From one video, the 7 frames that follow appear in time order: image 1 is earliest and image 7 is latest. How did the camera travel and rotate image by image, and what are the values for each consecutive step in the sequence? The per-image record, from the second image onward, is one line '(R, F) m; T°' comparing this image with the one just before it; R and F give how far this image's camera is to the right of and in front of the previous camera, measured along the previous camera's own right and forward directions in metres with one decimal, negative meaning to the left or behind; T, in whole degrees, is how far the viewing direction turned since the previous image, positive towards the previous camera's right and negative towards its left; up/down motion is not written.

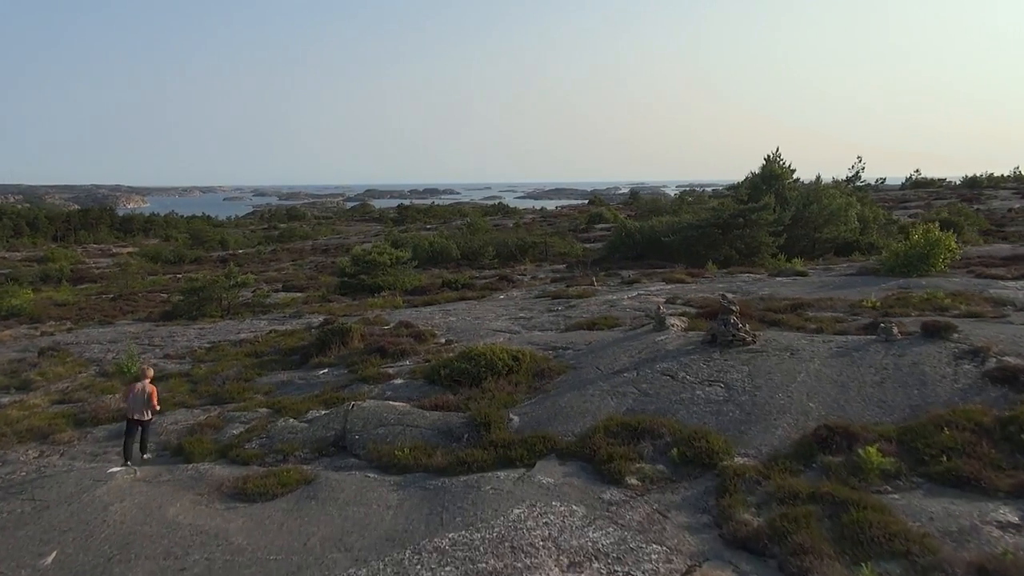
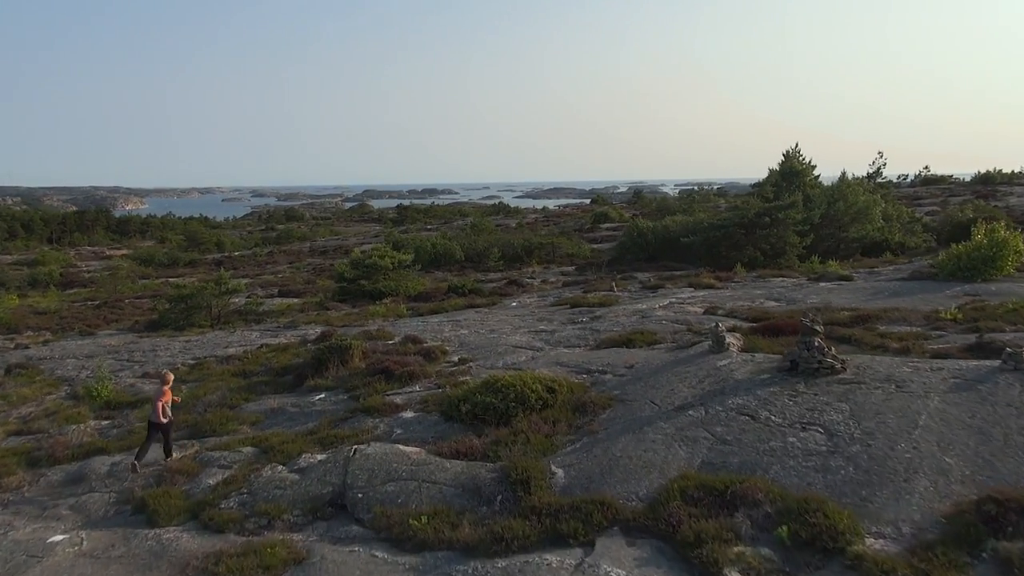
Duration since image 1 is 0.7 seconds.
(-0.4, +2.0) m; 0°
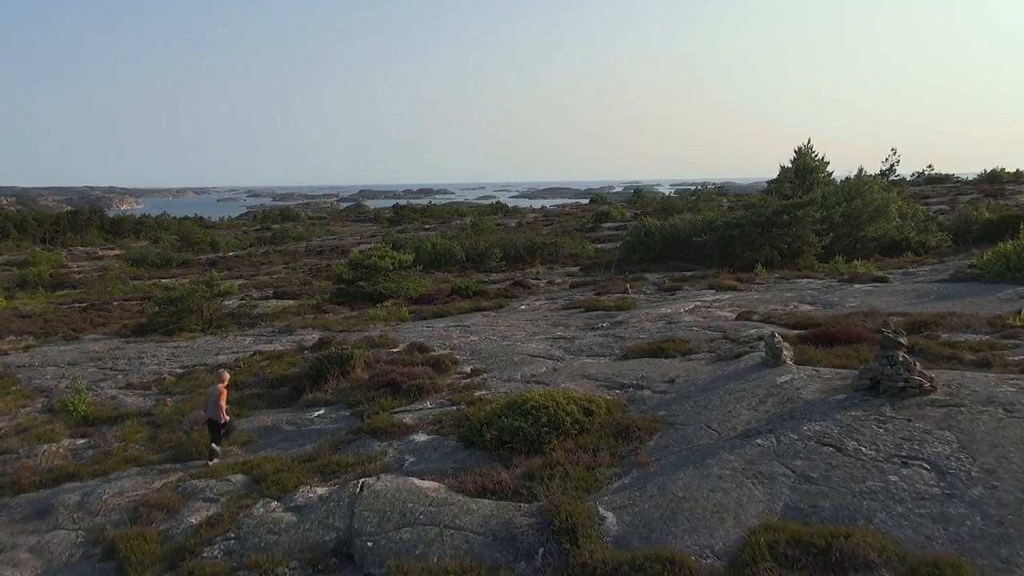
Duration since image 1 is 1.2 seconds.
(-0.3, +1.3) m; 0°
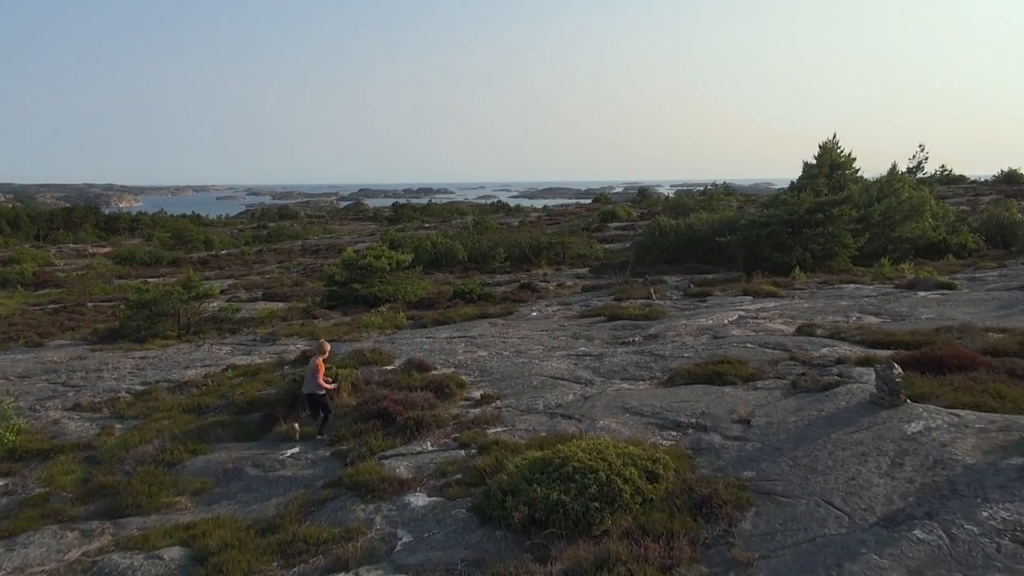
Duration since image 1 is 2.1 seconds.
(-0.2, +2.3) m; 0°
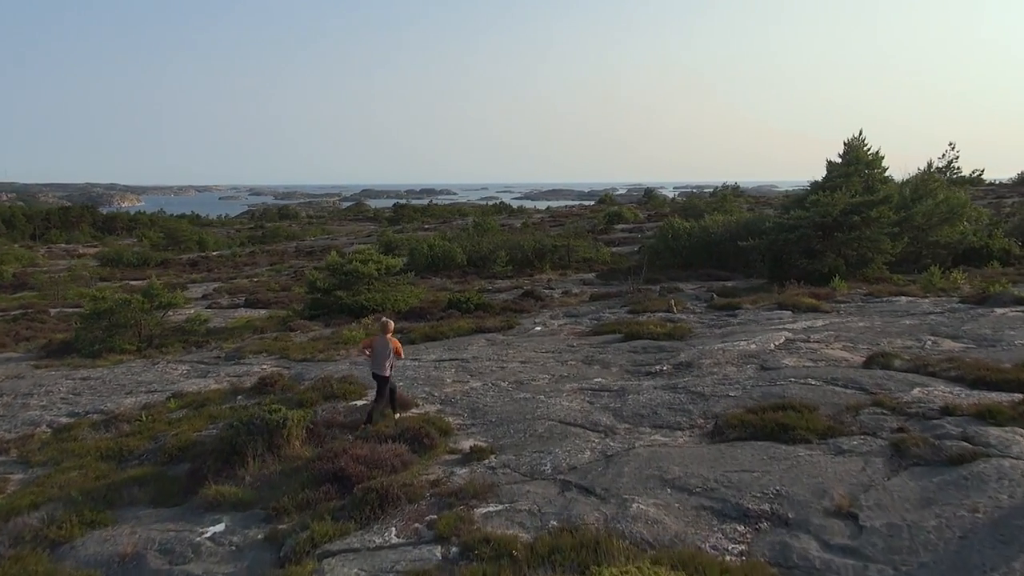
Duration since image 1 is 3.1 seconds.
(0.0, +2.4) m; 0°
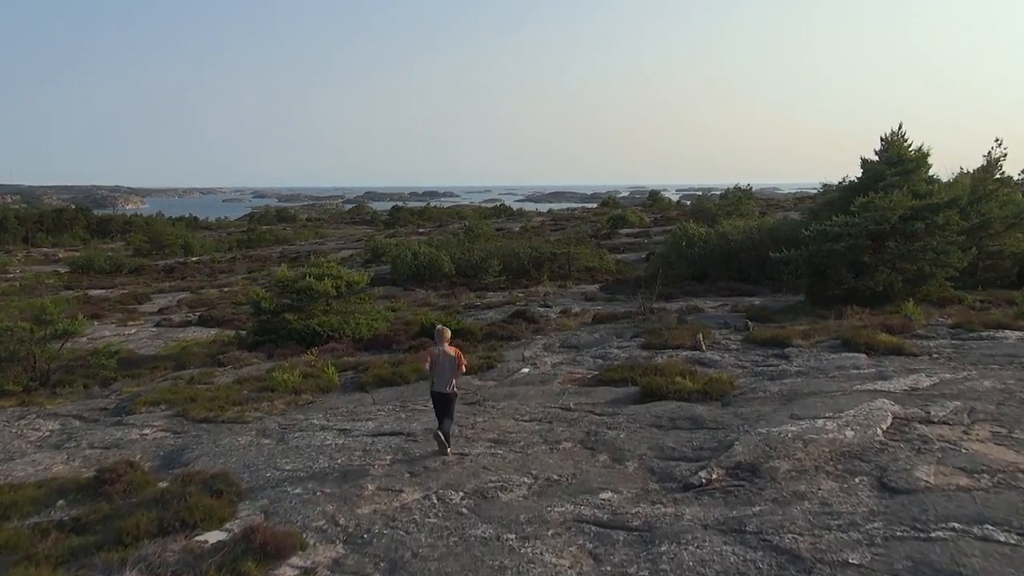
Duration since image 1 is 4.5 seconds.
(+0.3, +4.0) m; 0°
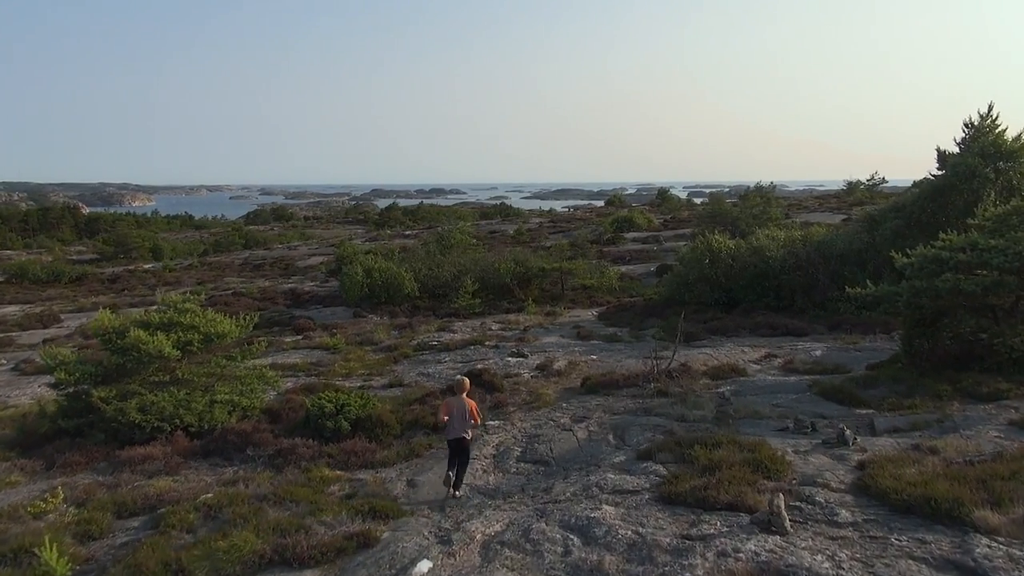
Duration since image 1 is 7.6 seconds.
(+0.9, +6.8) m; 0°
